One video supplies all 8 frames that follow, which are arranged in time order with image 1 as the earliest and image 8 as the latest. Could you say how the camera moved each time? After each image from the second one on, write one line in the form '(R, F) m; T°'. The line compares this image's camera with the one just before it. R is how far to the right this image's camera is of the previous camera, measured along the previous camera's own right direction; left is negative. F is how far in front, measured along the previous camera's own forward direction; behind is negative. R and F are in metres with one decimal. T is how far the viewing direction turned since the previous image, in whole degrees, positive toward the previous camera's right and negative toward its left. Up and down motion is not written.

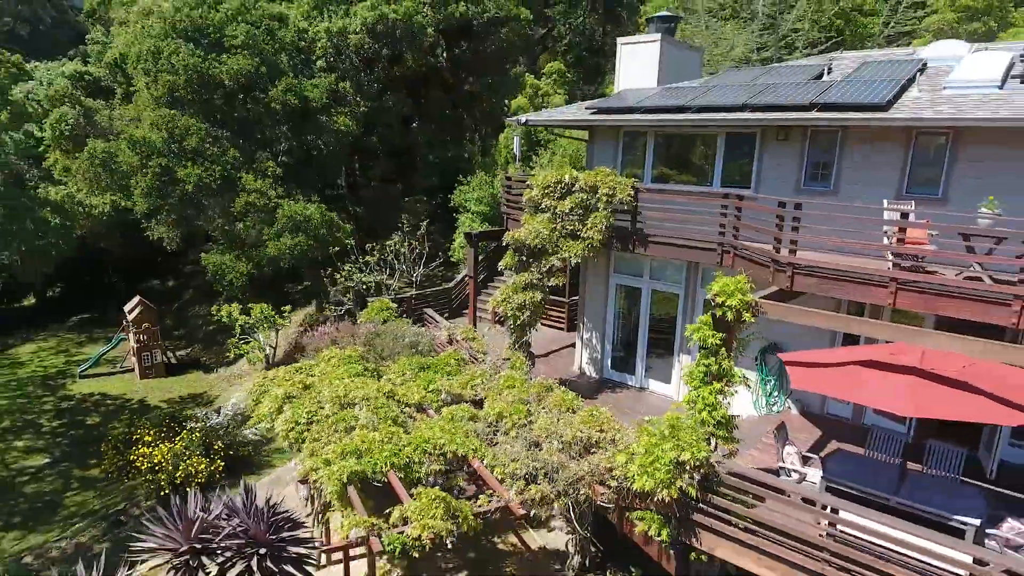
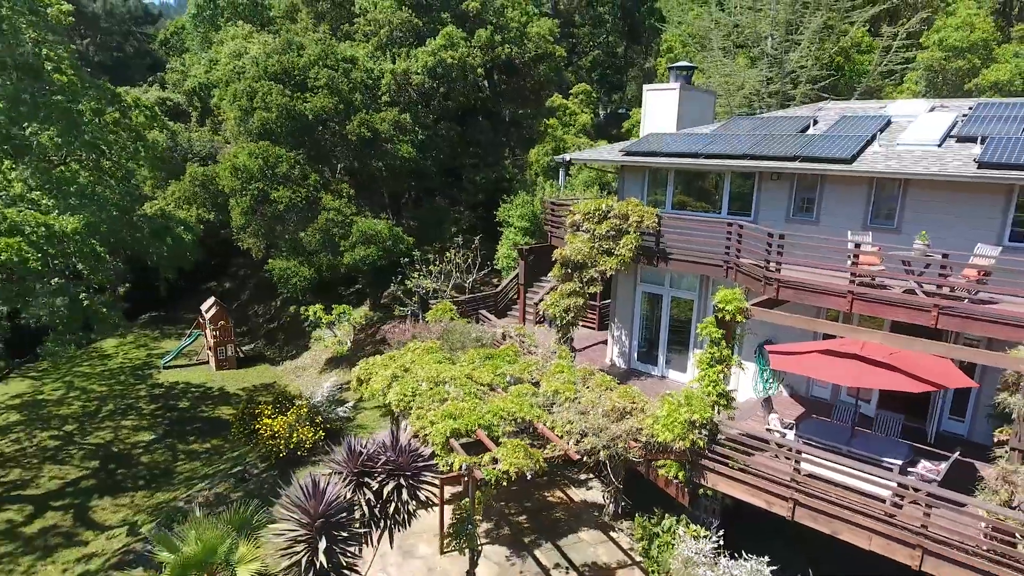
(-0.7, -3.0) m; -2°
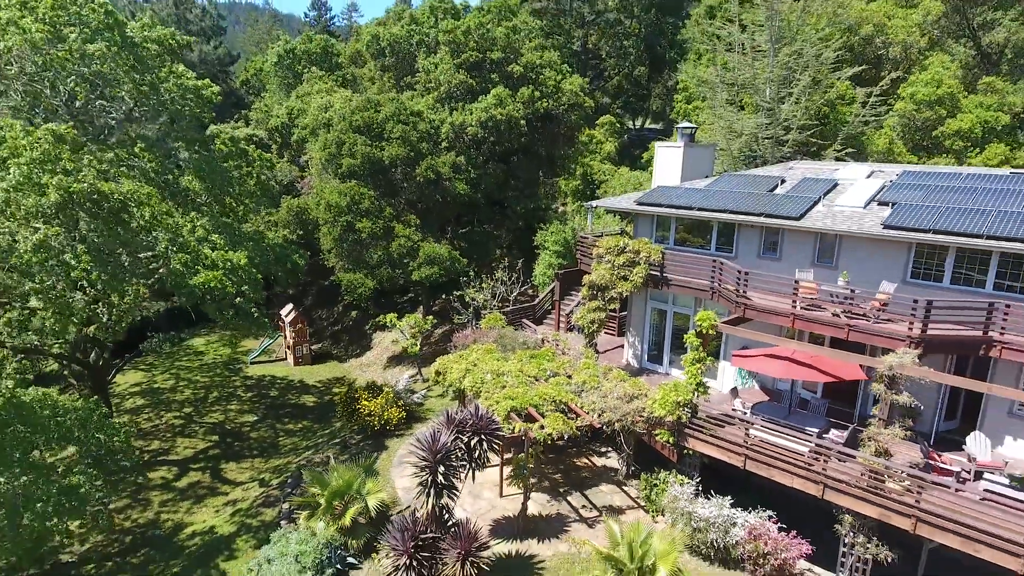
(-0.4, -4.8) m; -2°
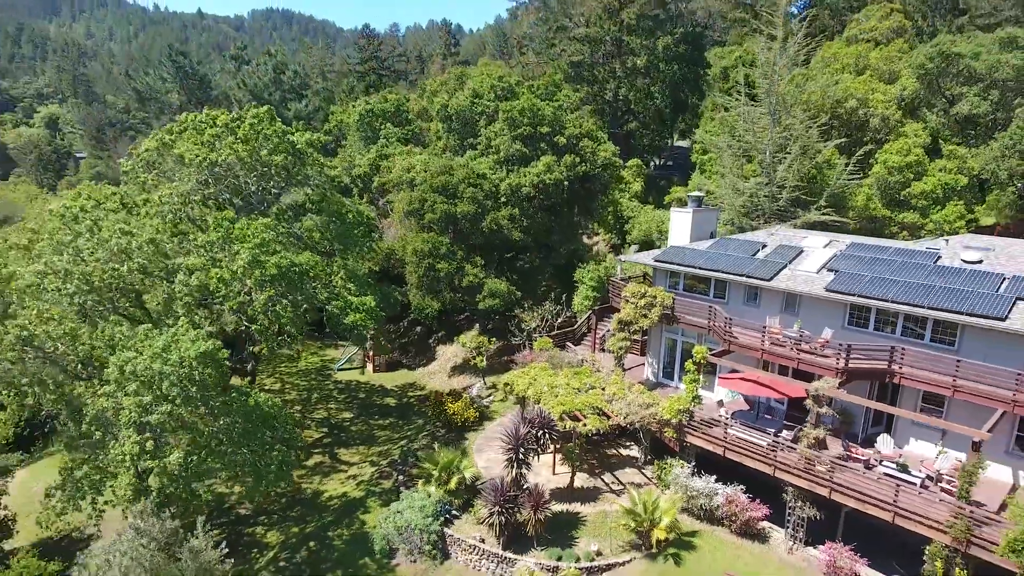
(-0.9, -7.0) m; -2°
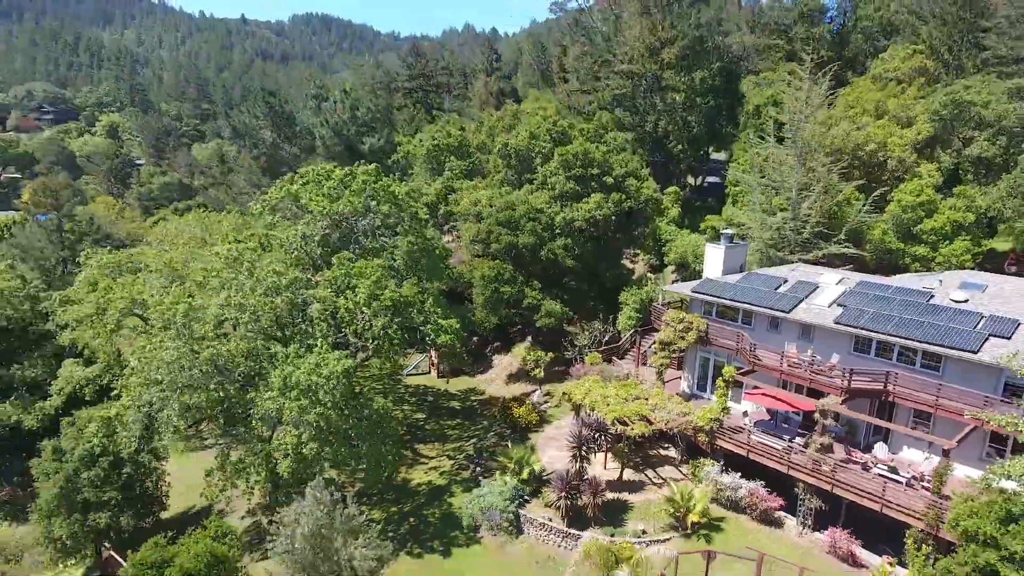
(-1.3, -5.2) m; -3°
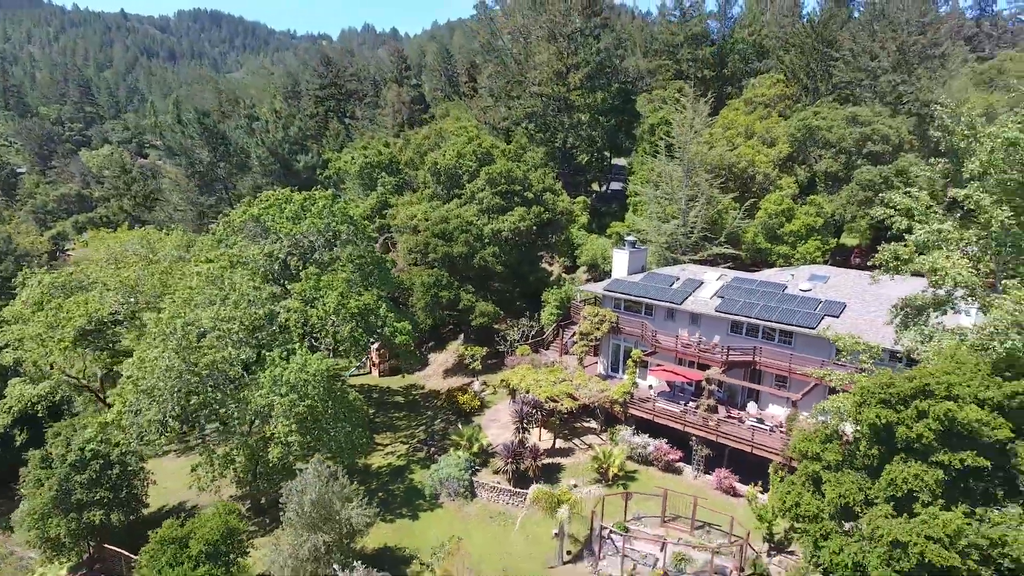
(-1.8, -5.3) m; +8°
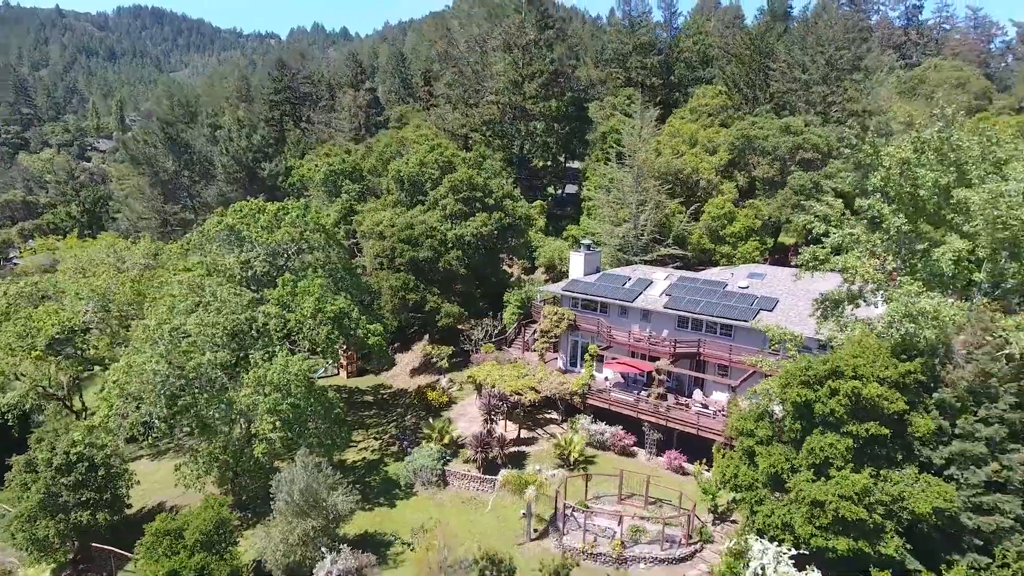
(-0.5, -2.5) m; +4°
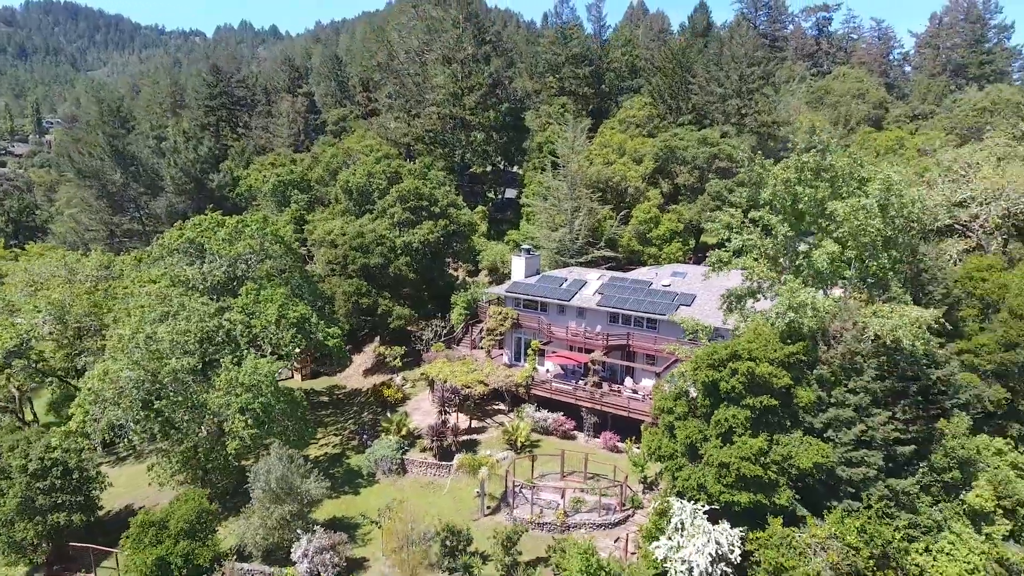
(-0.5, -3.6) m; +5°
